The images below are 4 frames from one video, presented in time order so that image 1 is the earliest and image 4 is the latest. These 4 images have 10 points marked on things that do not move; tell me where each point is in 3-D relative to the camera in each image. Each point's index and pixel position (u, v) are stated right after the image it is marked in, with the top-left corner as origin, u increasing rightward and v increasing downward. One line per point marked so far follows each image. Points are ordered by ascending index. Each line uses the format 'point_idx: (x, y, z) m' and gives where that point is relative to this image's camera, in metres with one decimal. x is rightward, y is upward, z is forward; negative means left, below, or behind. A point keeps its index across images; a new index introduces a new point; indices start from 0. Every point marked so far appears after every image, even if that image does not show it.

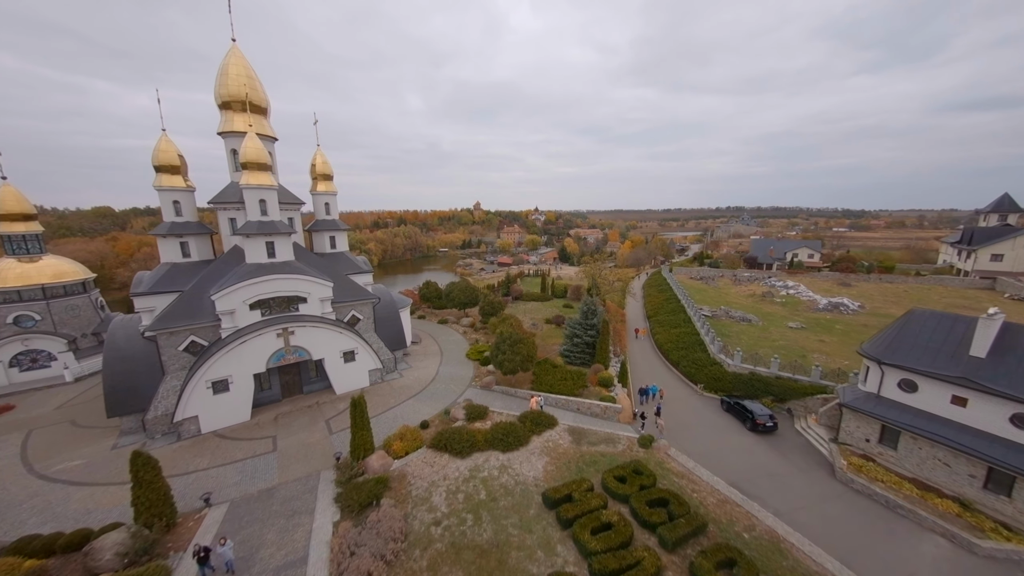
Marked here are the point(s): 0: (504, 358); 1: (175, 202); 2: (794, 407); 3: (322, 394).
0: (-0.4, -4.0, +19.5) m
1: (-18.1, +4.6, +18.4) m
2: (+15.2, -6.4, +18.4) m
3: (-10.5, -5.9, +19.0) m
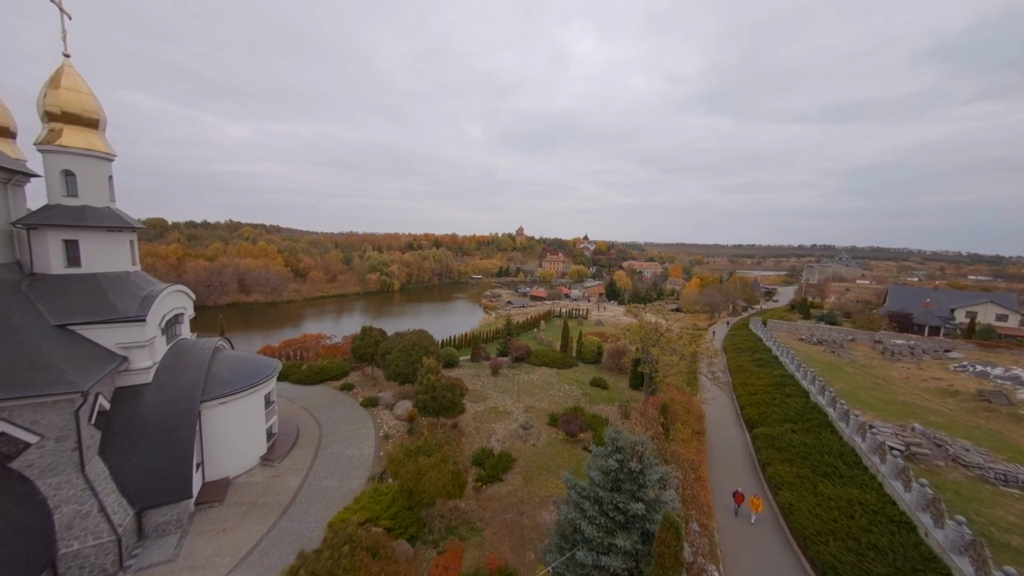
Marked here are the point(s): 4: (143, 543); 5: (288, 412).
0: (-3.5, -6.3, +5.5) m
1: (-20.4, +3.4, +7.8) m
2: (+11.6, -9.5, +1.9) m
3: (-13.7, -7.5, +6.4) m
4: (-10.5, -7.2, +9.8) m
5: (-11.4, -6.5, +17.5) m
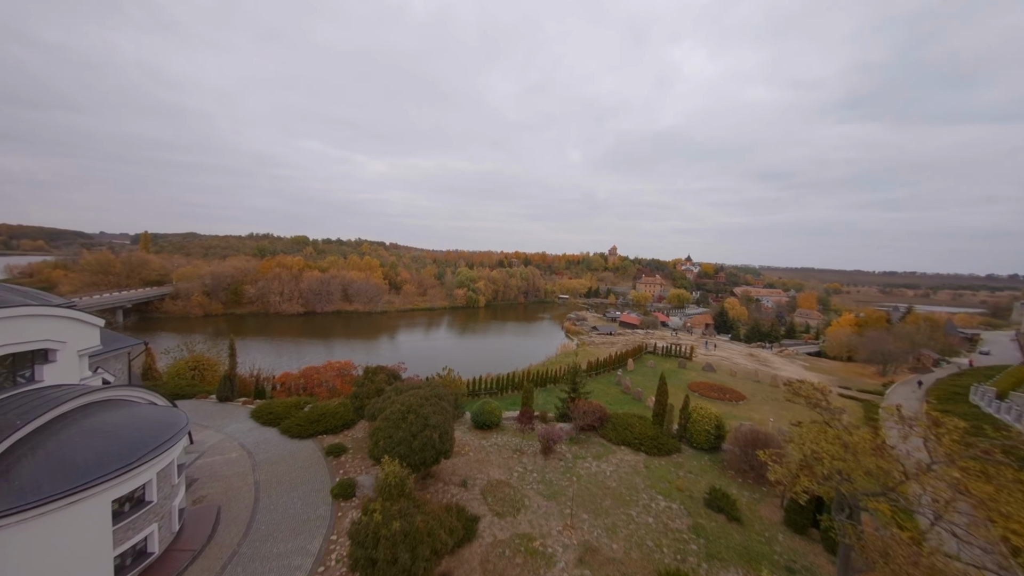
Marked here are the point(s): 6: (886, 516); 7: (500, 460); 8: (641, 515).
0: (-5.4, -6.8, -1.4) m
1: (-20.7, +3.5, +5.6) m
2: (+8.1, -10.4, -8.9) m
3: (-15.1, -7.7, +2.0) m
4: (-11.1, -7.7, +4.5) m
5: (-10.0, -7.4, +12.3) m
6: (+10.3, -5.5, +9.5) m
7: (-0.6, -7.7, +15.4) m
8: (+4.8, -8.2, +12.7) m
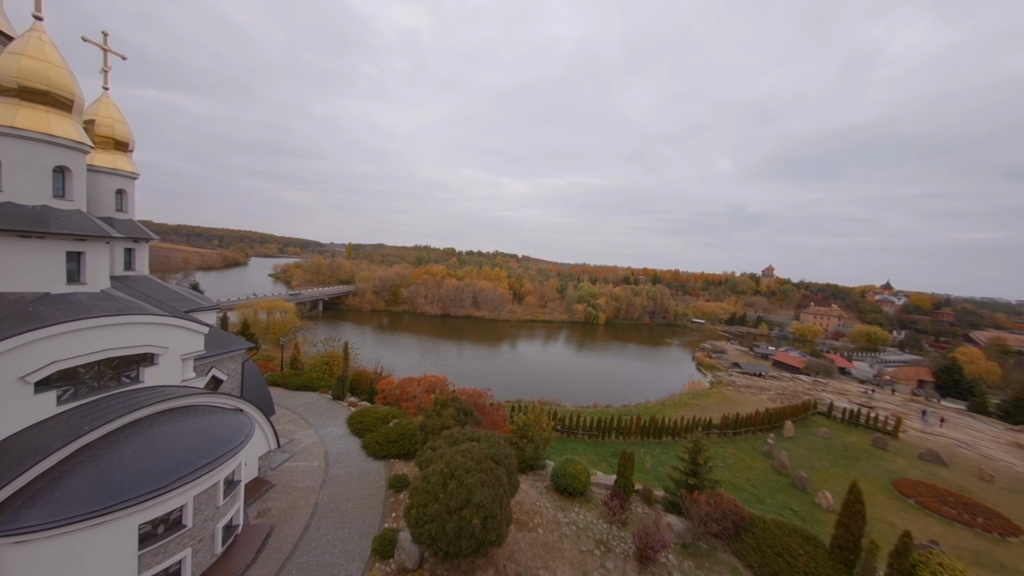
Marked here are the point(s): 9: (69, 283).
0: (-8.2, -7.0, -2.4) m
1: (-19.2, +3.8, +9.9) m
2: (+1.6, -10.9, -14.2) m
3: (-16.1, -7.4, +4.2) m
4: (-11.5, -7.8, +5.1) m
5: (-7.8, -8.0, +12.0) m
6: (+10.4, -7.1, +2.3) m
7: (+2.1, -9.0, +11.6) m
8: (+6.2, -9.6, +7.2) m
9: (-12.1, +0.1, +9.4) m
